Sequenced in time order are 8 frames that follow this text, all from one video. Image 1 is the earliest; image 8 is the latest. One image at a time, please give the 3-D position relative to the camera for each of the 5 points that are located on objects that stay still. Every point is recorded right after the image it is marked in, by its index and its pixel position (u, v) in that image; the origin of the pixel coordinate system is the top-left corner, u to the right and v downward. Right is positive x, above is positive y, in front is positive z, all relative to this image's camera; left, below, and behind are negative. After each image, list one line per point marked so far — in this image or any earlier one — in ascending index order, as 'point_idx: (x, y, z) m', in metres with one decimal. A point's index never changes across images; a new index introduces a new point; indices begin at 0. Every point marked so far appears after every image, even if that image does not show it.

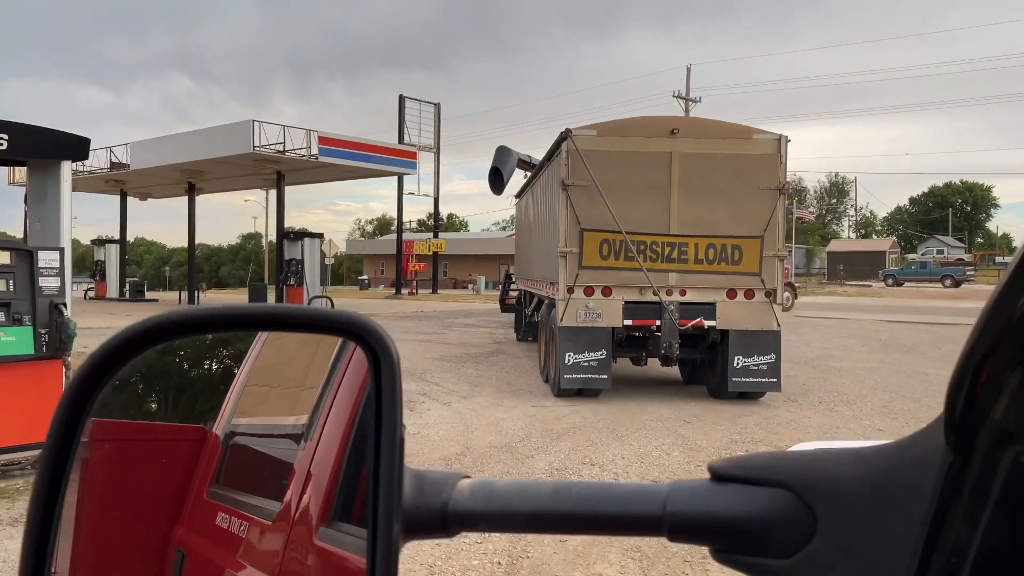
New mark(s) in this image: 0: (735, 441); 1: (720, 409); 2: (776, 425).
0: (+1.7, -1.3, +6.5) m
1: (+2.0, -1.2, +7.9) m
2: (+2.3, -1.3, +7.3) m
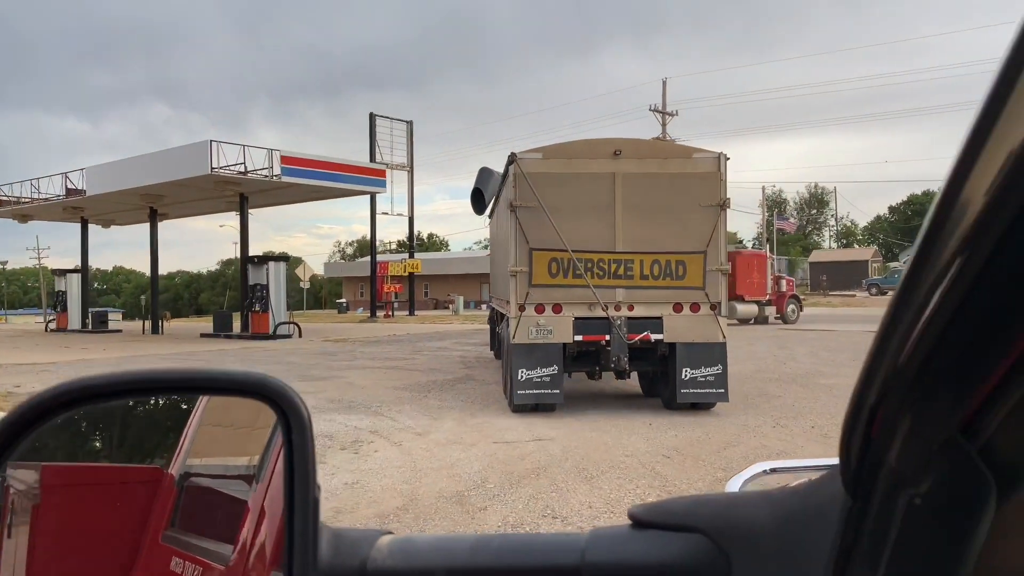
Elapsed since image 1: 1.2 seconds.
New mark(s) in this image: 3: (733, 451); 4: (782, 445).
0: (+1.5, -1.4, +6.2) m
1: (+1.8, -1.3, +7.6) m
2: (+2.1, -1.4, +6.9) m
3: (+1.9, -1.4, +7.3) m
4: (+2.4, -1.4, +7.5) m
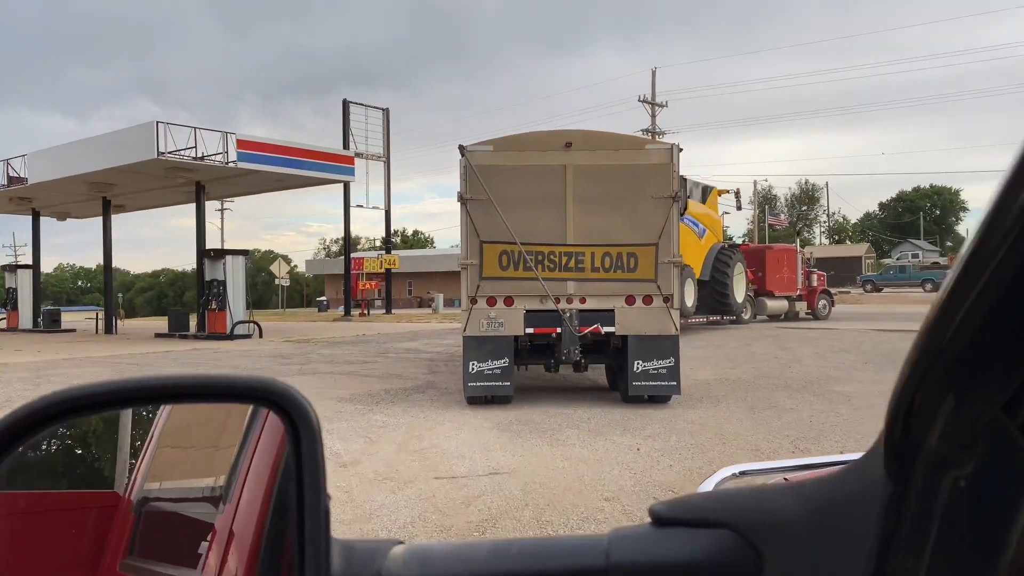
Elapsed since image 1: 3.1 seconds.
0: (+1.4, -1.3, +5.6) m
1: (+1.6, -1.3, +7.0) m
2: (+1.9, -1.3, +6.3) m
3: (+1.8, -1.3, +6.6) m
4: (+2.2, -1.3, +6.9) m
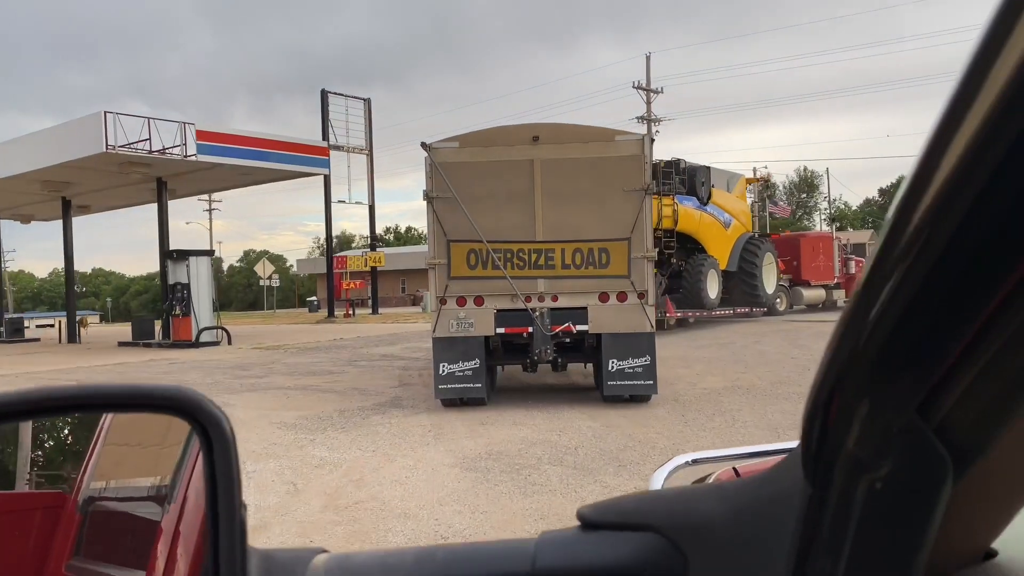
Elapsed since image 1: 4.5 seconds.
0: (+1.3, -1.3, +5.0) m
1: (+1.5, -1.3, +6.4) m
2: (+1.8, -1.3, +5.7) m
3: (+1.7, -1.3, +6.0) m
4: (+2.2, -1.3, +6.3) m
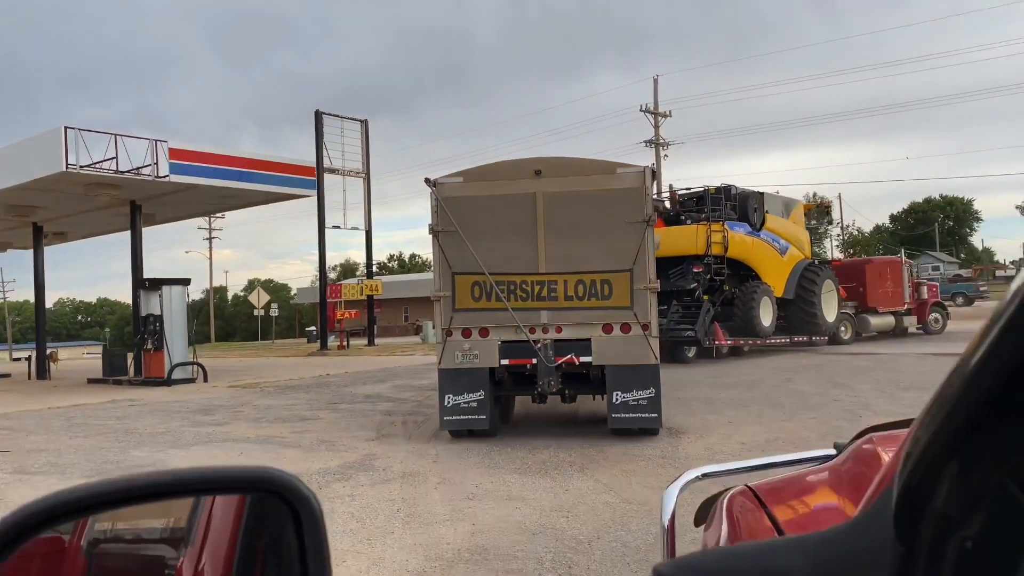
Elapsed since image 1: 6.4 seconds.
0: (+1.3, -1.5, +4.3) m
1: (+1.5, -1.5, +5.7) m
2: (+1.8, -1.5, +5.0) m
3: (+1.7, -1.5, +5.3) m
4: (+2.2, -1.5, +5.6) m
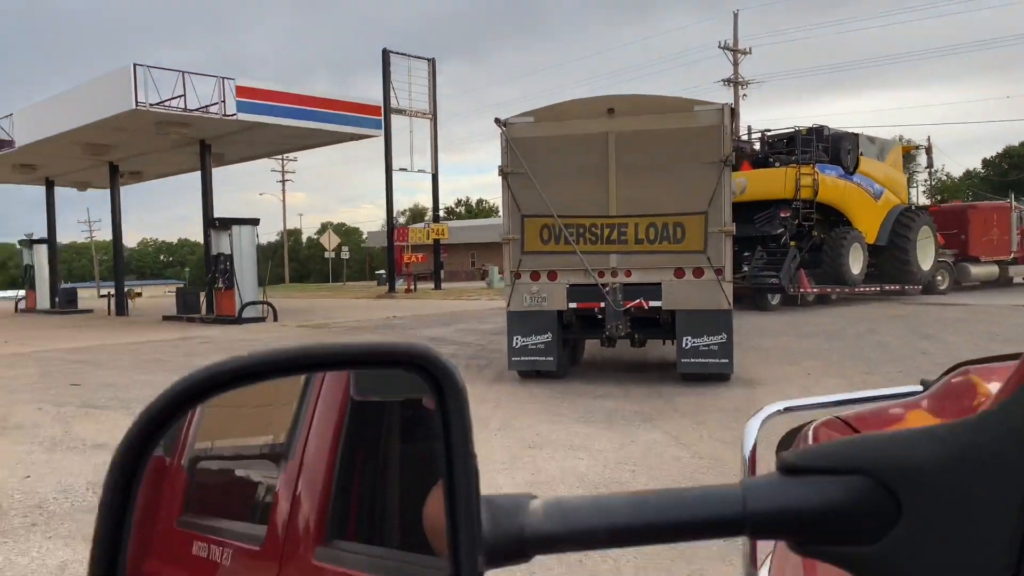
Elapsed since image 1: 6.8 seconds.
0: (+1.6, -1.2, +4.1) m
1: (+1.9, -1.1, +5.5) m
2: (+2.2, -1.1, +4.8) m
3: (+2.1, -1.1, +5.1) m
4: (+2.6, -1.1, +5.3) m
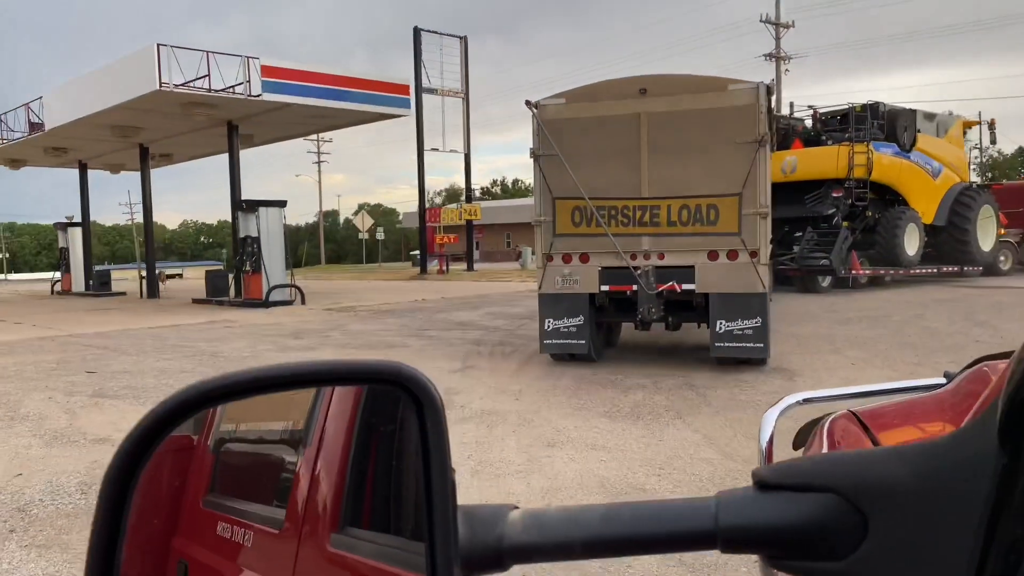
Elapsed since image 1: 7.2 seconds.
0: (+1.7, -1.1, +3.9) m
1: (+2.1, -1.0, +5.2) m
2: (+2.4, -1.1, +4.5) m
3: (+2.3, -1.0, +4.9) m
4: (+2.8, -1.0, +5.1) m
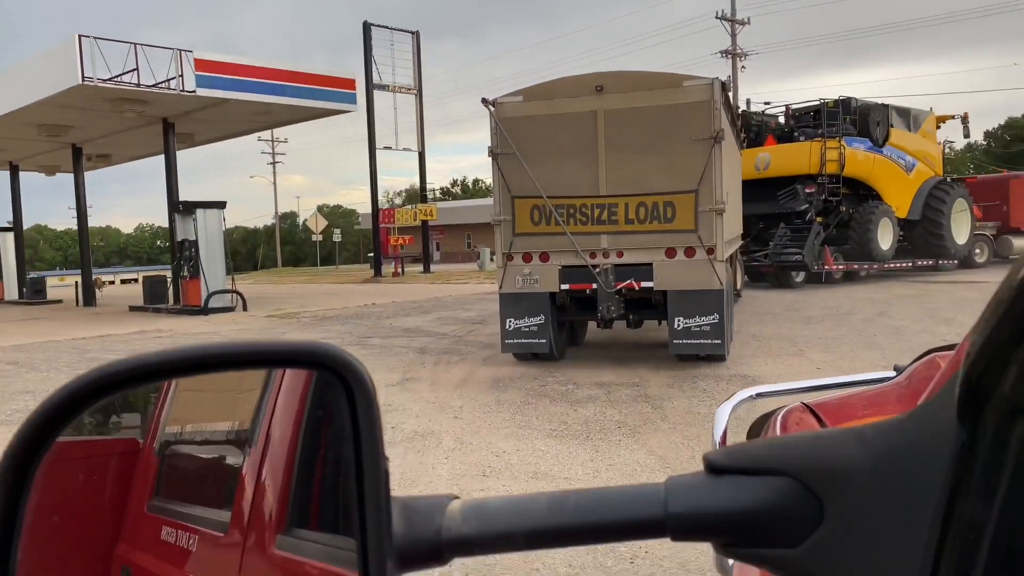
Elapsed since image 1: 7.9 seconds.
0: (+1.5, -1.1, +3.7) m
1: (+1.8, -1.0, +5.1) m
2: (+2.1, -1.0, +4.4) m
3: (+2.0, -1.0, +4.7) m
4: (+2.5, -1.0, +4.9) m
